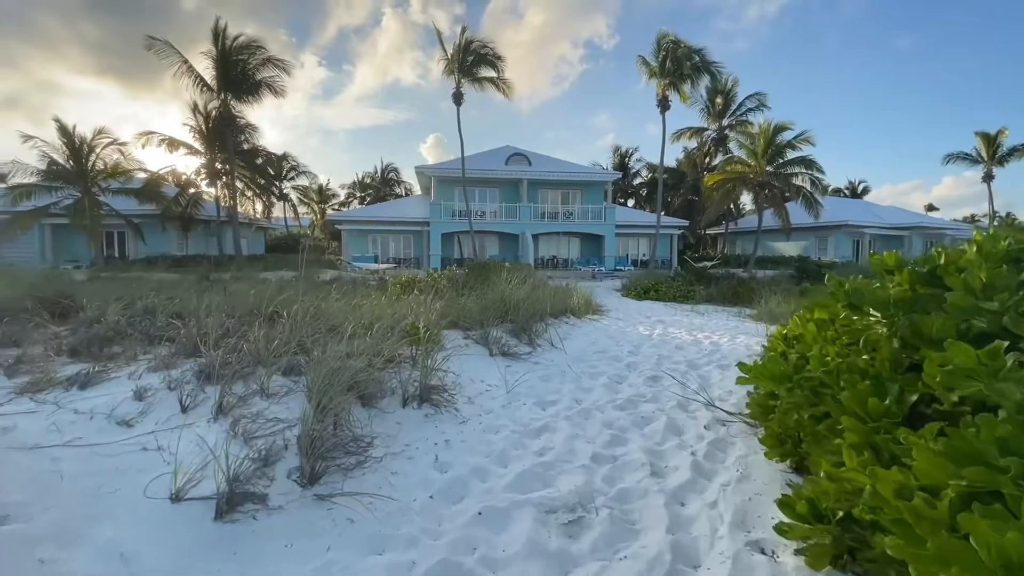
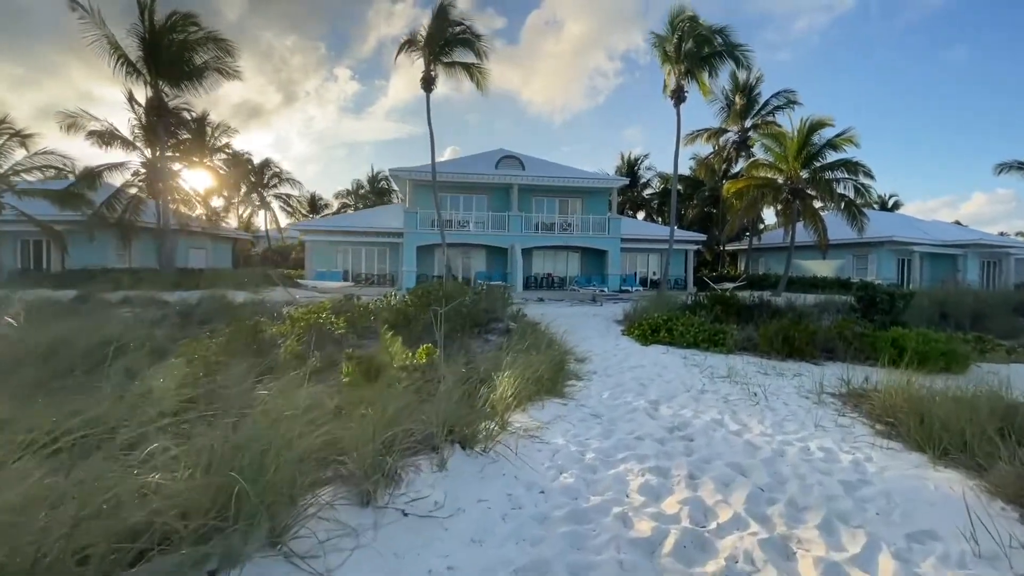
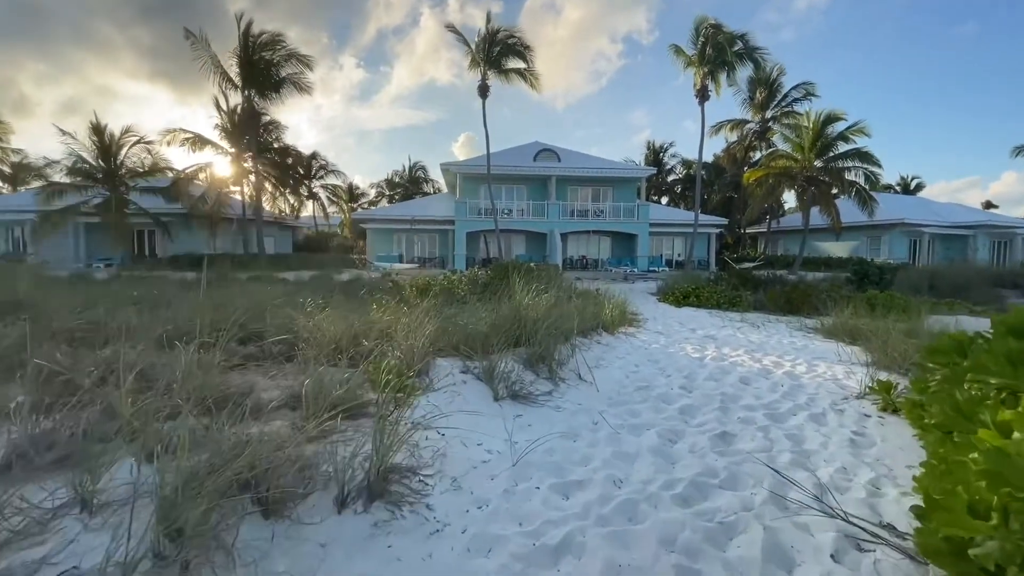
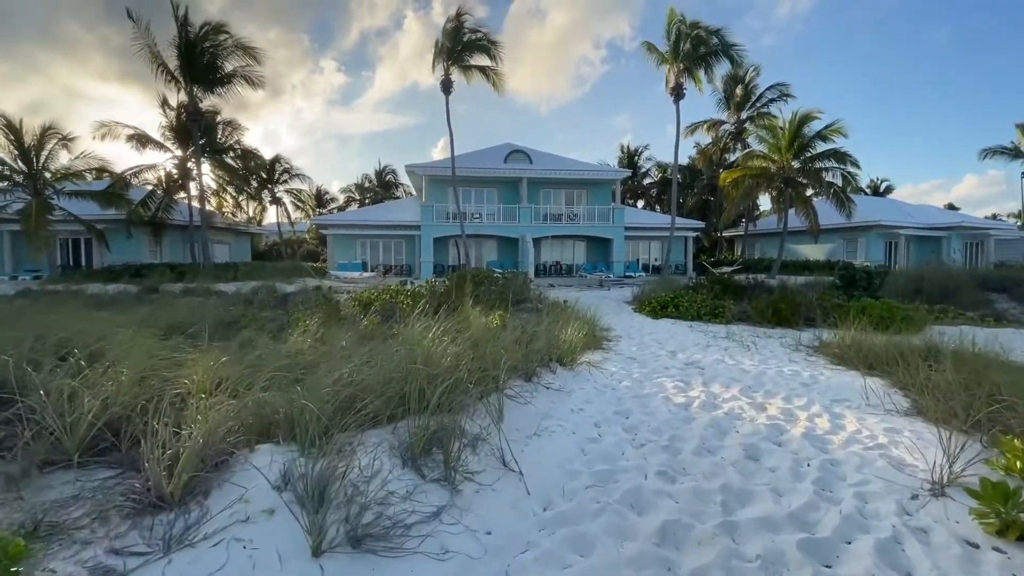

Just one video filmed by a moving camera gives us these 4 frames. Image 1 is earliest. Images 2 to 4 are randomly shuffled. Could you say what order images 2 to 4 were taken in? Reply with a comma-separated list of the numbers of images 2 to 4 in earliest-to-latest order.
3, 4, 2
